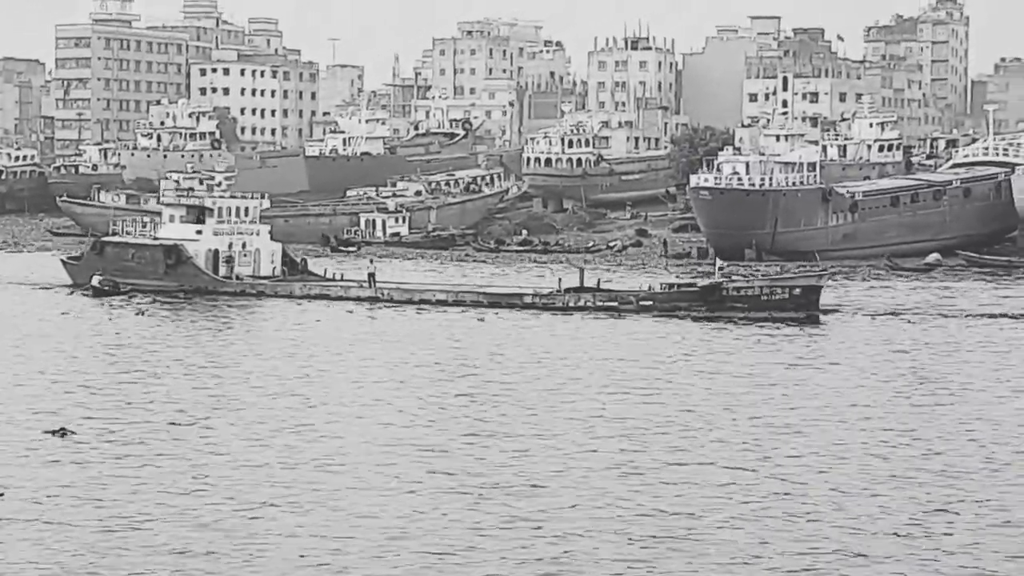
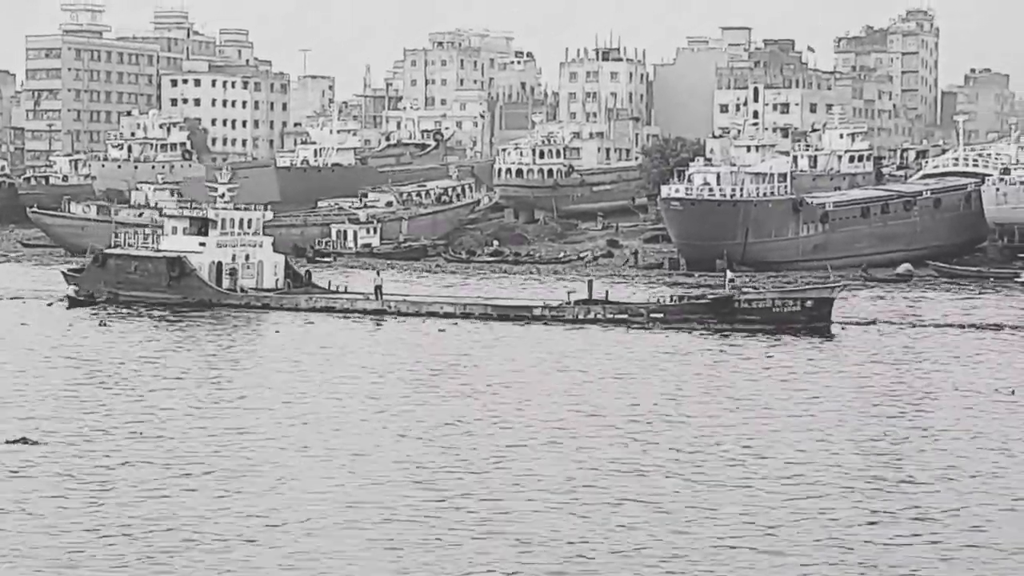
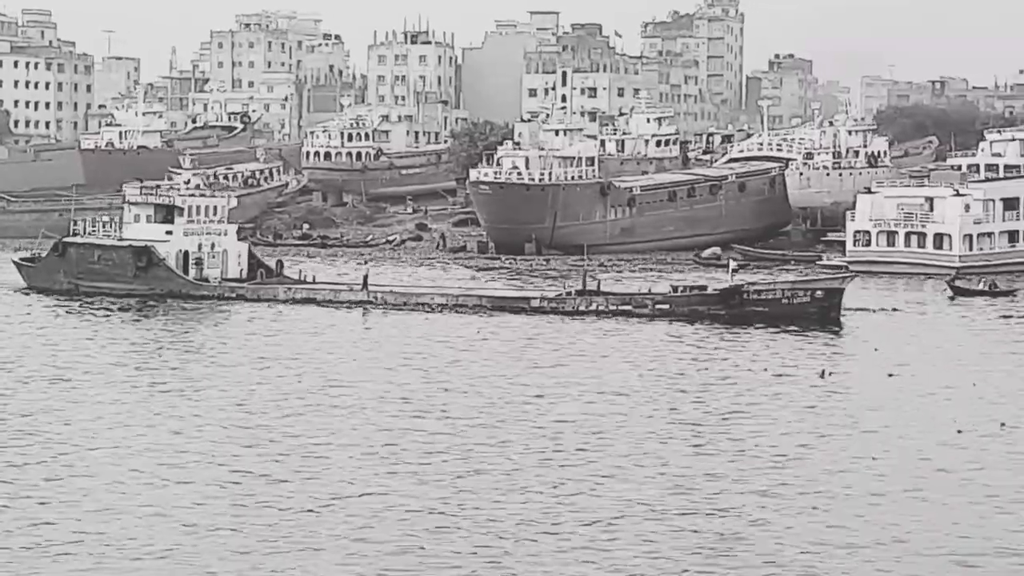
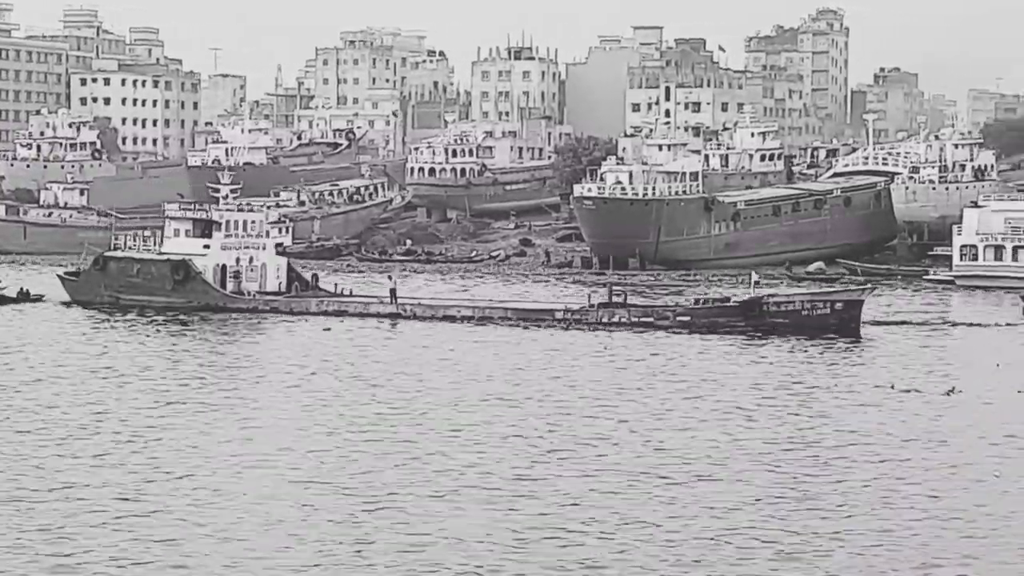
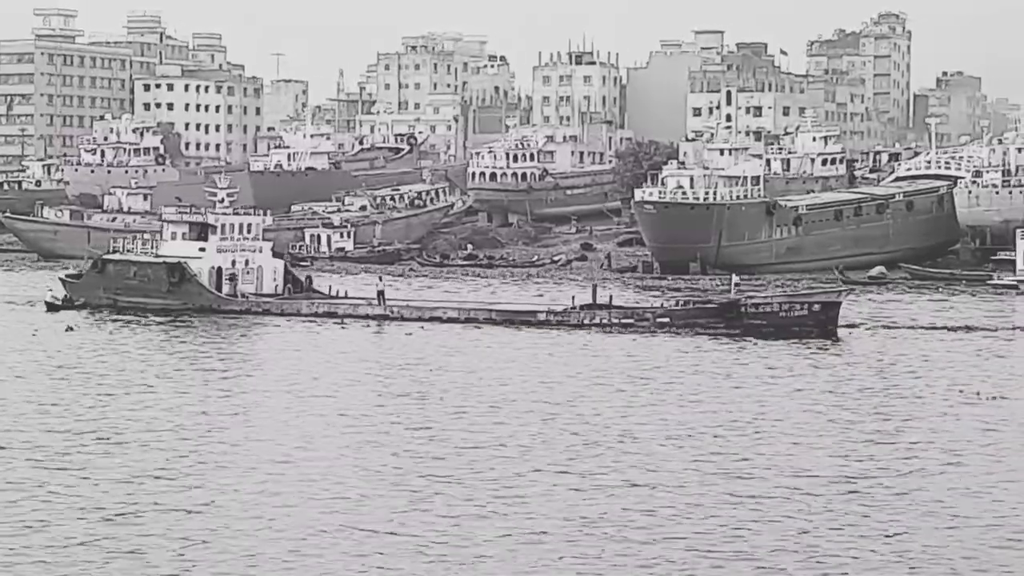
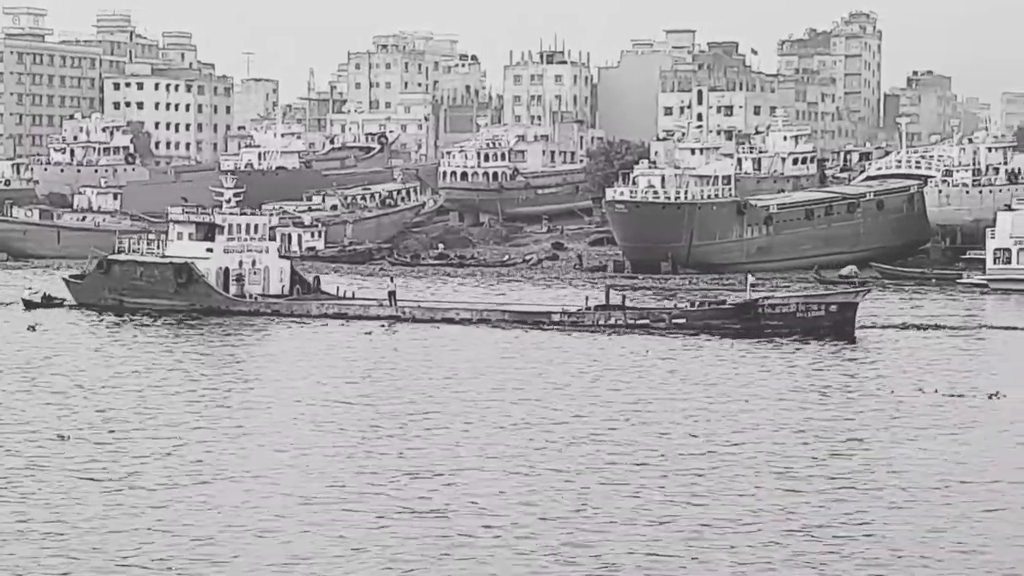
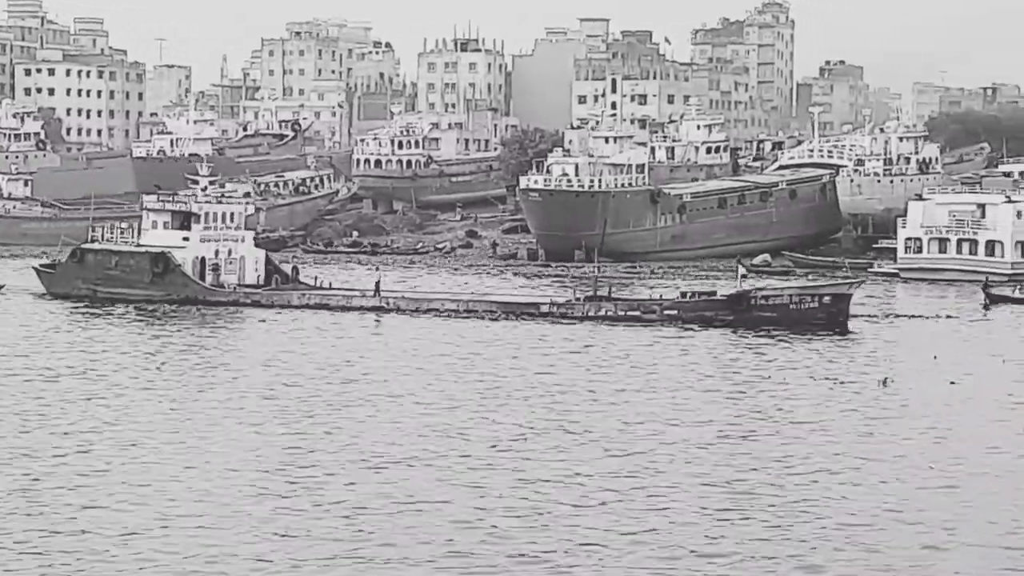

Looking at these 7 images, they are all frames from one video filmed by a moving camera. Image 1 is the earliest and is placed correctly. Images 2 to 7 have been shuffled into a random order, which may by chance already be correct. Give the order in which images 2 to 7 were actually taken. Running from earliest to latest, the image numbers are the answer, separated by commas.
2, 5, 6, 4, 7, 3
